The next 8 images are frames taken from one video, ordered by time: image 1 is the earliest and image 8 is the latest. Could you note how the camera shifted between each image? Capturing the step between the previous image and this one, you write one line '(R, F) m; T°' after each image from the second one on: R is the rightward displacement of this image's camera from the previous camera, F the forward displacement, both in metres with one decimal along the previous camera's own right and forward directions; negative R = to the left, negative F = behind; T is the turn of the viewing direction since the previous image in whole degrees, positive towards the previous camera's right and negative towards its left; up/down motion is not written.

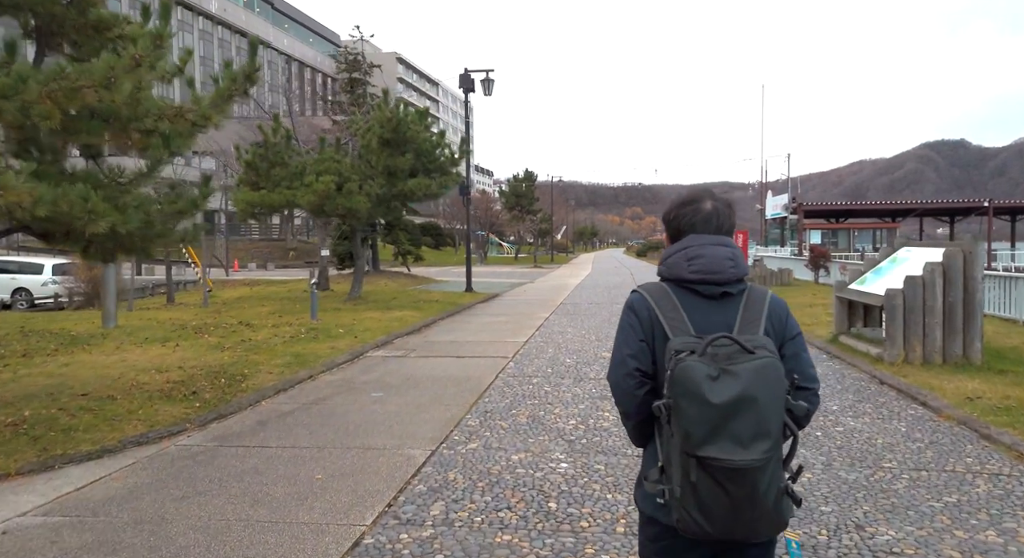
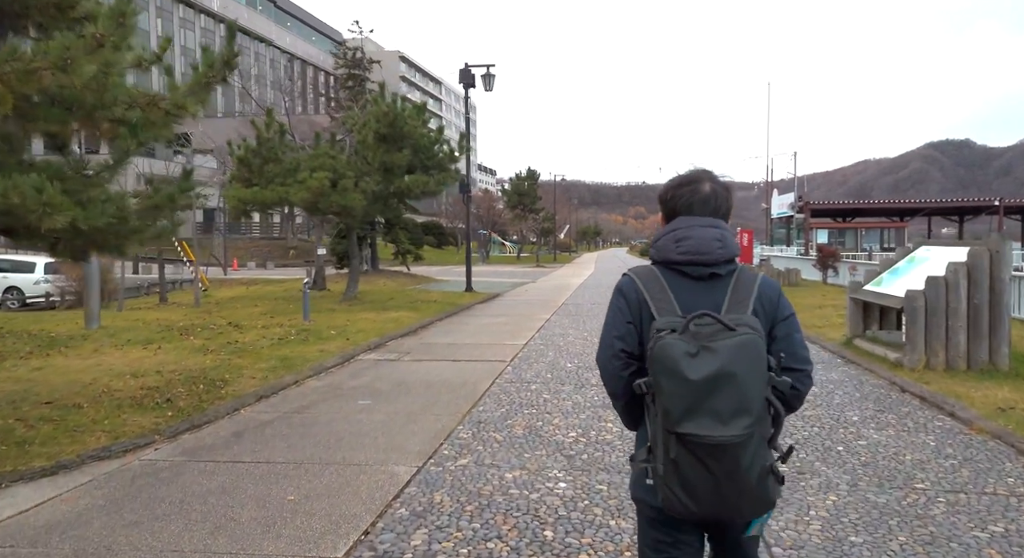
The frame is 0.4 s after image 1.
(+0.1, +0.5) m; 0°
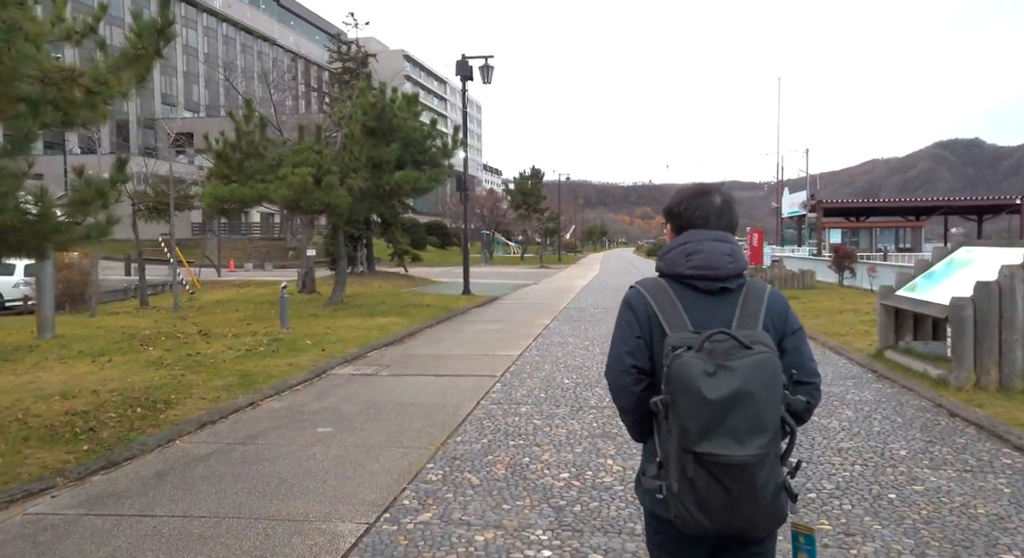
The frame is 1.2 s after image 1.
(+0.2, +1.1) m; -1°
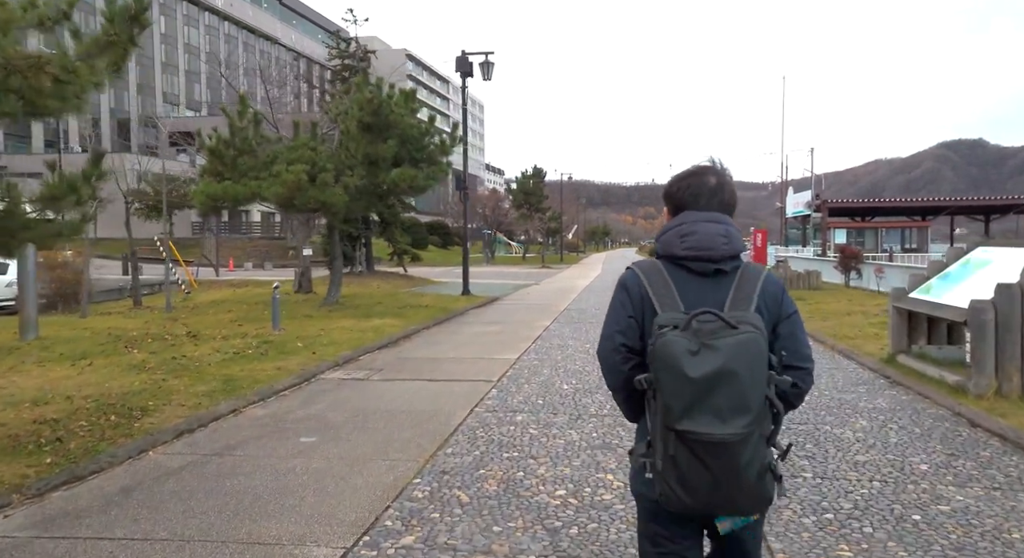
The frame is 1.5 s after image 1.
(+0.1, +0.4) m; 0°
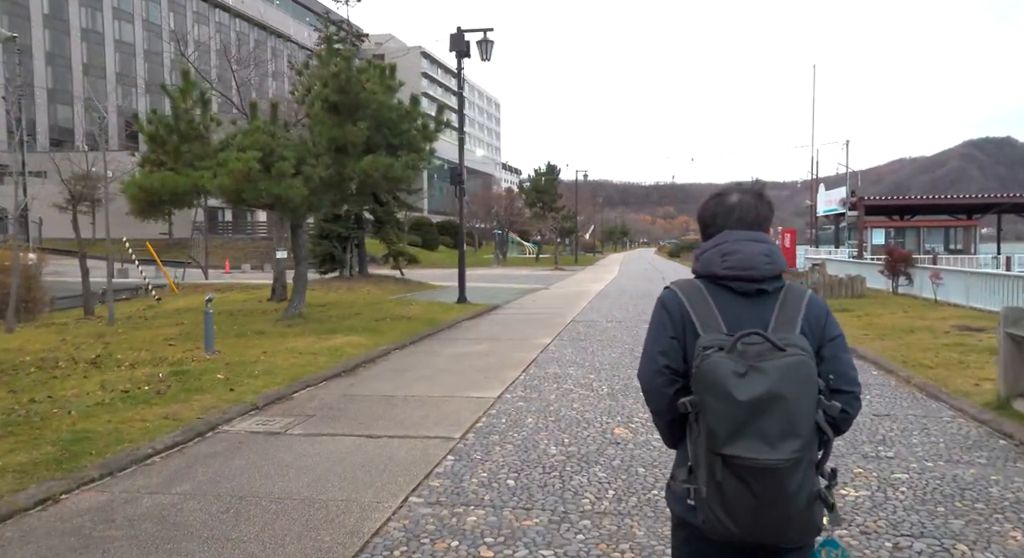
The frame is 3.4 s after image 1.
(+0.4, +2.5) m; -1°
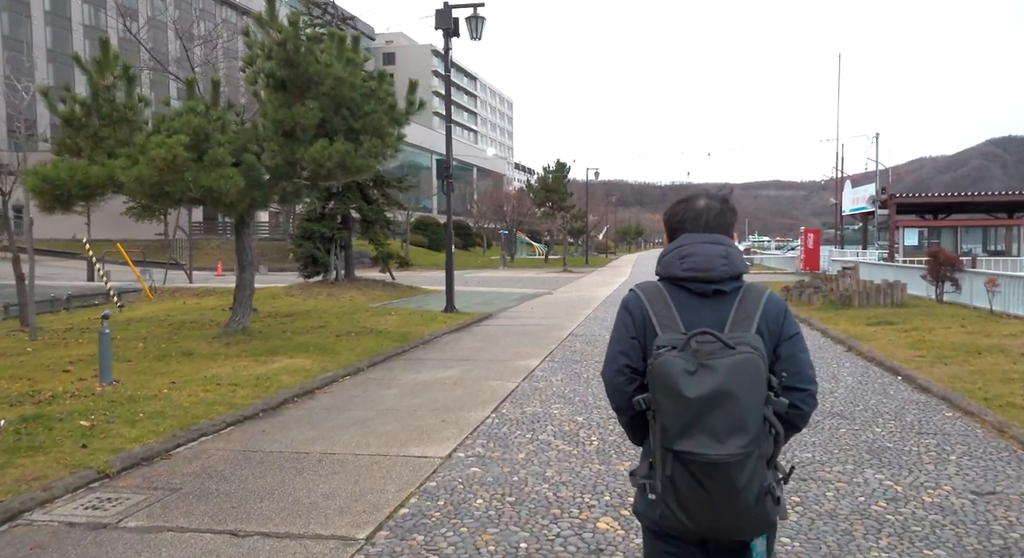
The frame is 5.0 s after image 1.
(+0.5, +2.2) m; -1°
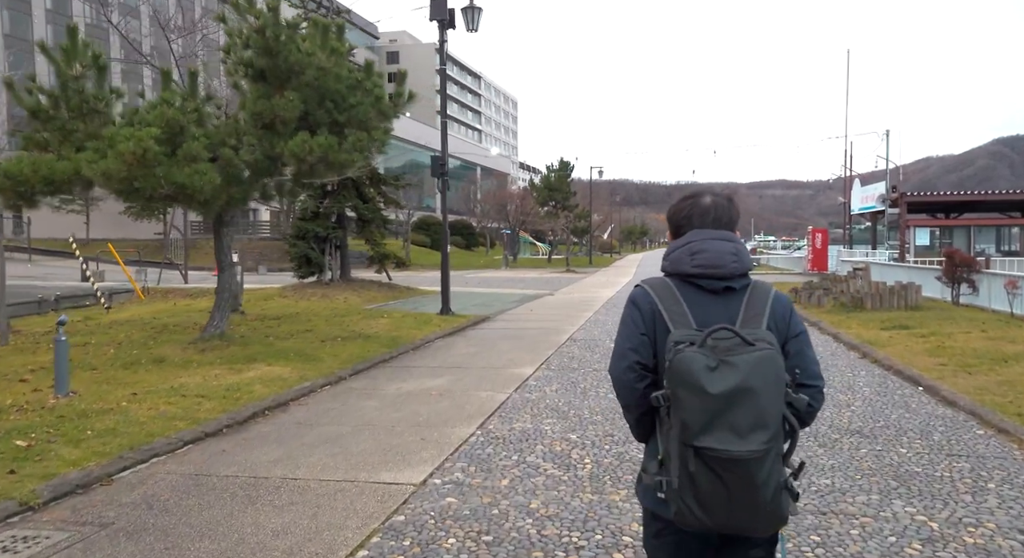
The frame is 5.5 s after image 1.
(+0.2, +0.7) m; 0°
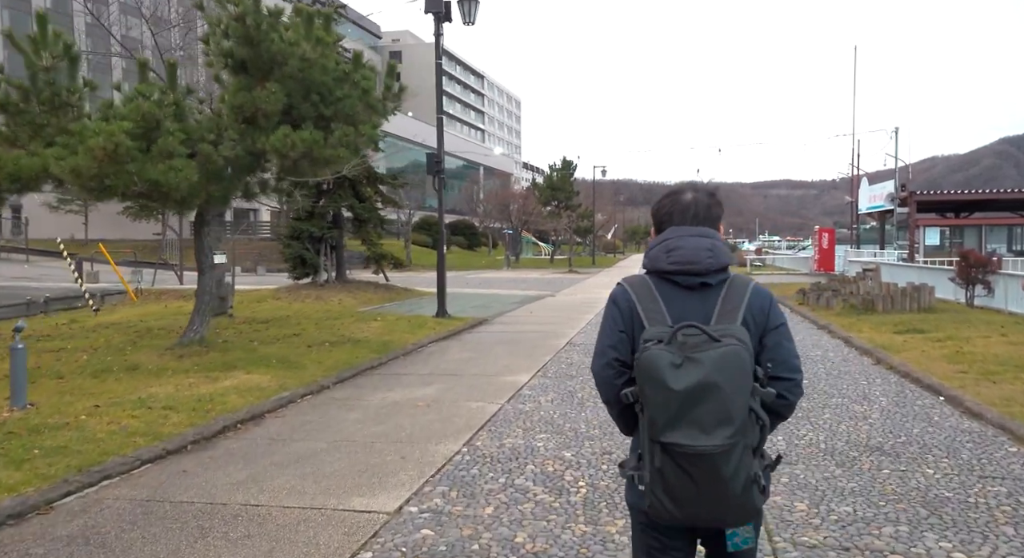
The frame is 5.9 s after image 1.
(+0.1, +0.6) m; 0°
